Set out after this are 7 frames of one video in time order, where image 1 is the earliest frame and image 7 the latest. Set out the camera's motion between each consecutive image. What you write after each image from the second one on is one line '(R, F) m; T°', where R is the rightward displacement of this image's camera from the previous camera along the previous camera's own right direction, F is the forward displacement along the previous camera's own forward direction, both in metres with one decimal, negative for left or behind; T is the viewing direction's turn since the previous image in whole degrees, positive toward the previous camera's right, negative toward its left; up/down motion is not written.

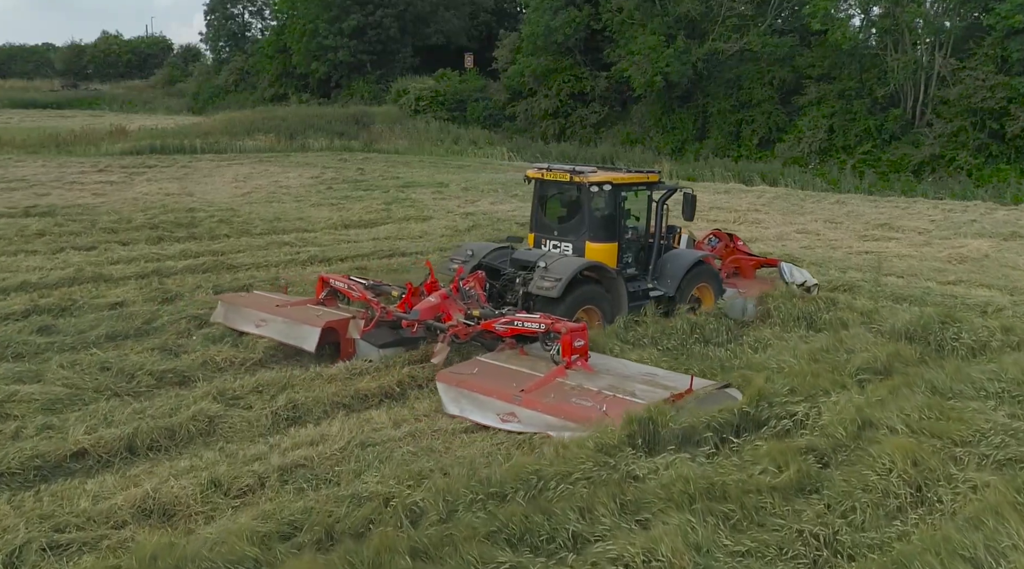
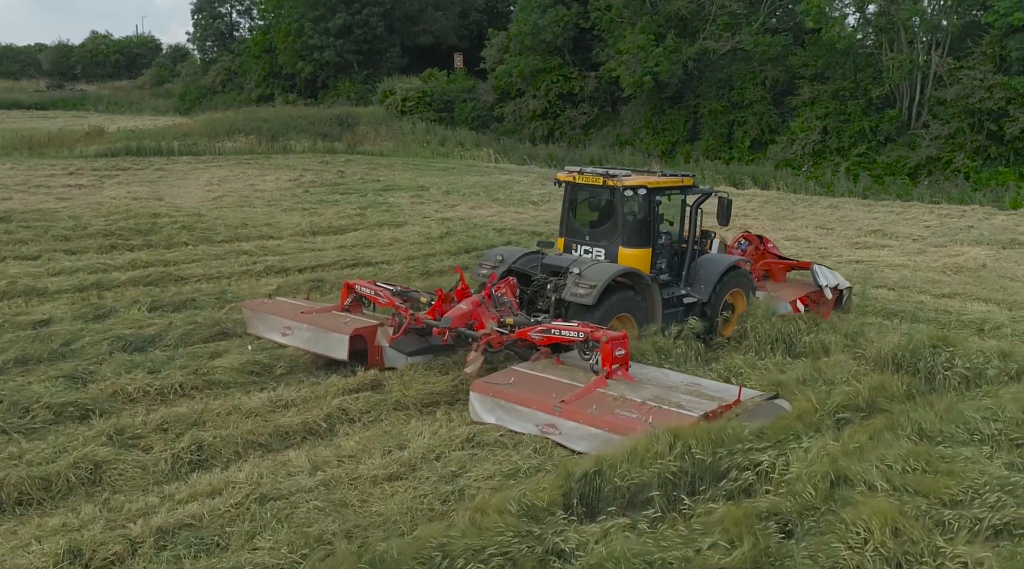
(+0.4, +0.7) m; 0°
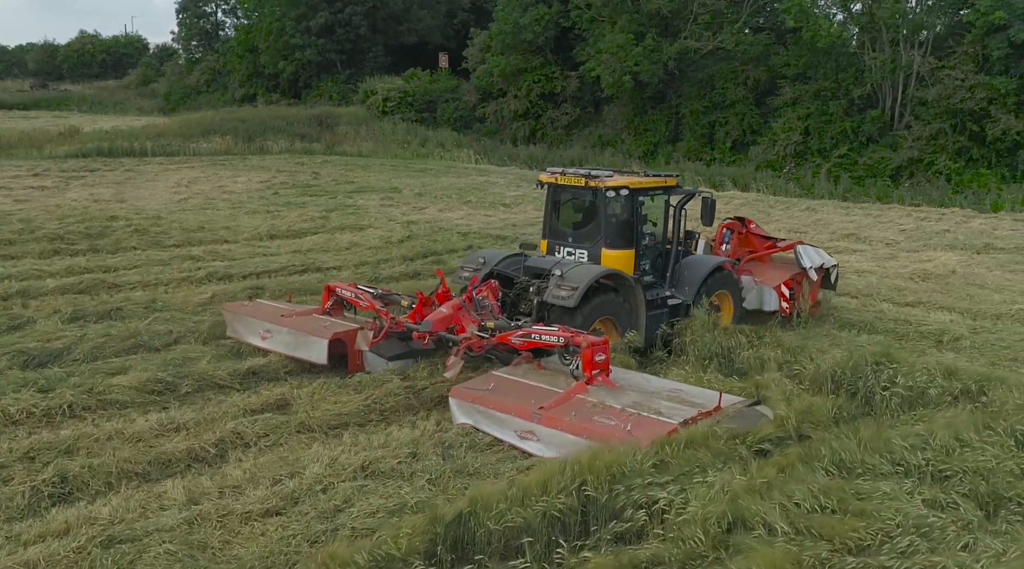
(+0.5, +0.4) m; 0°
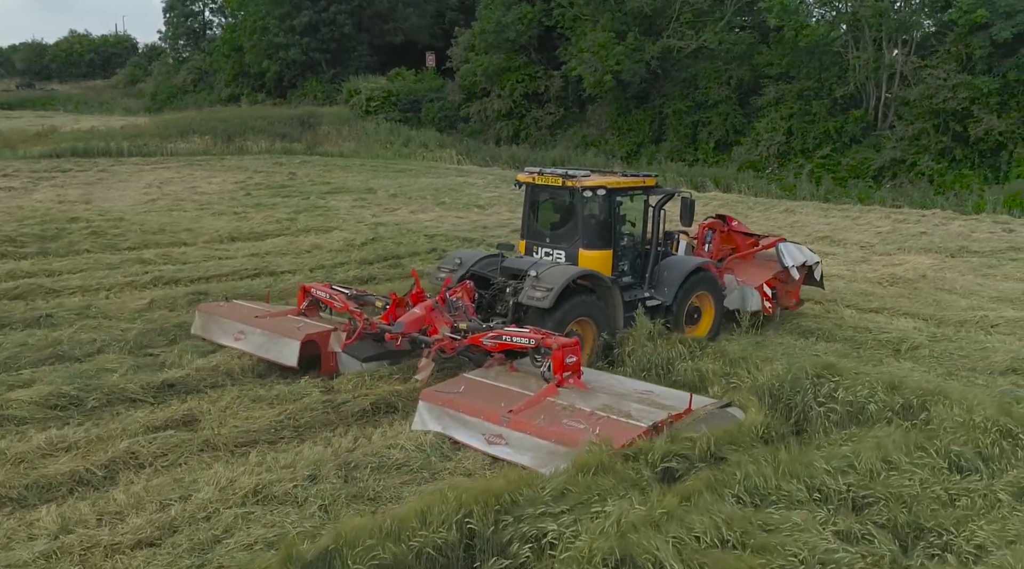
(+0.5, +0.3) m; 0°
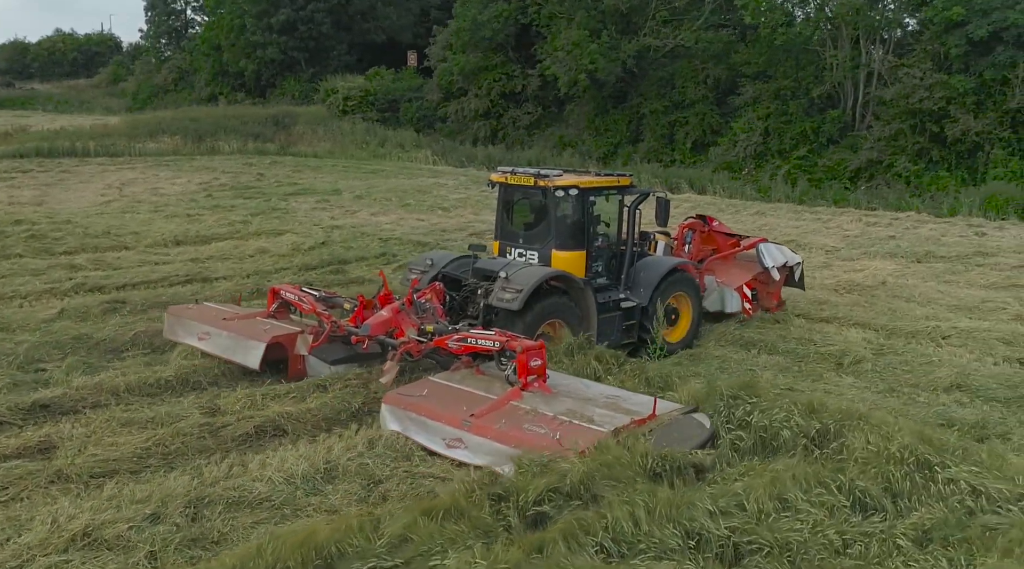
(+0.6, +0.5) m; 0°
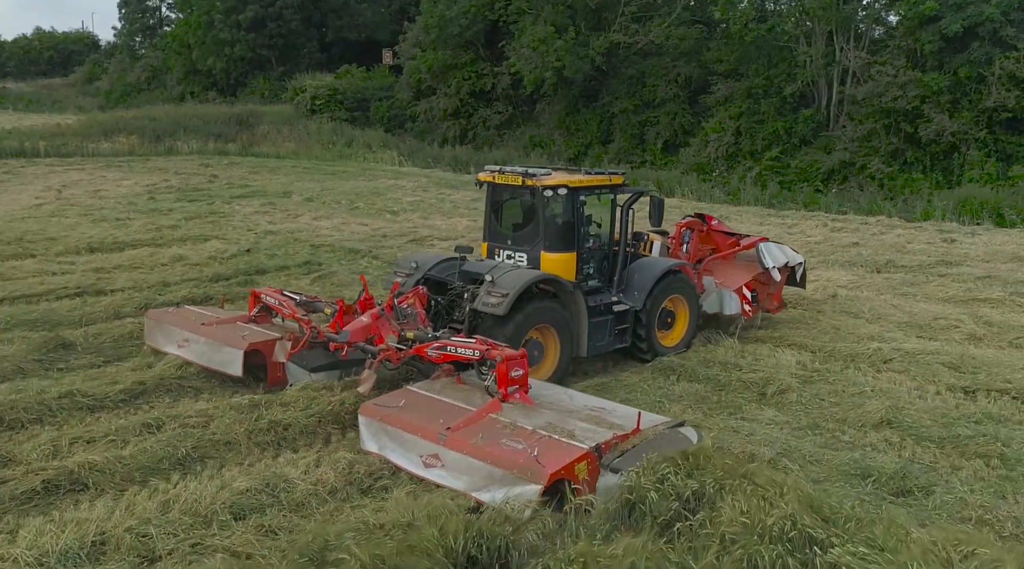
(+0.8, +0.9) m; 0°
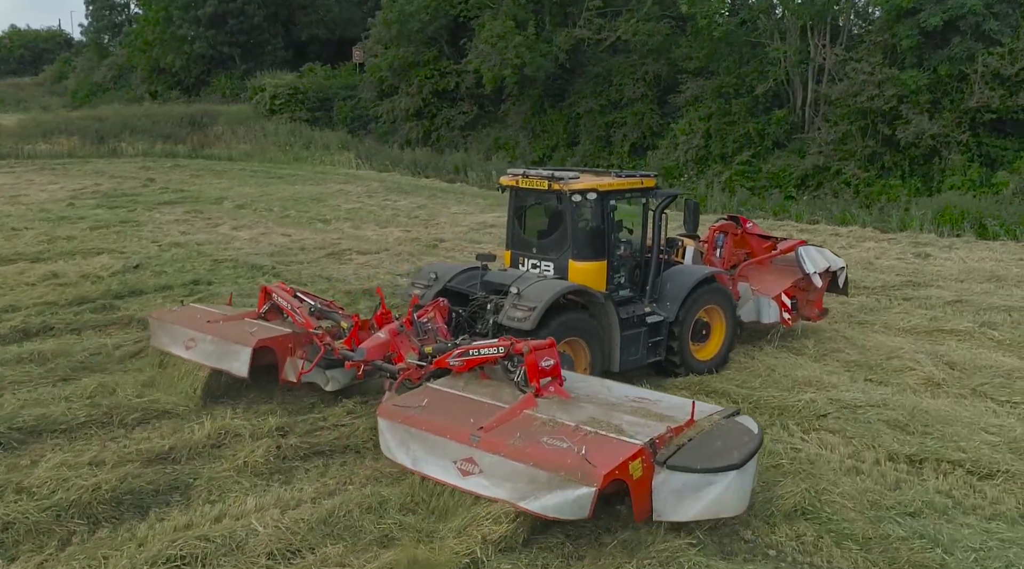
(+1.0, +1.5) m; 0°
